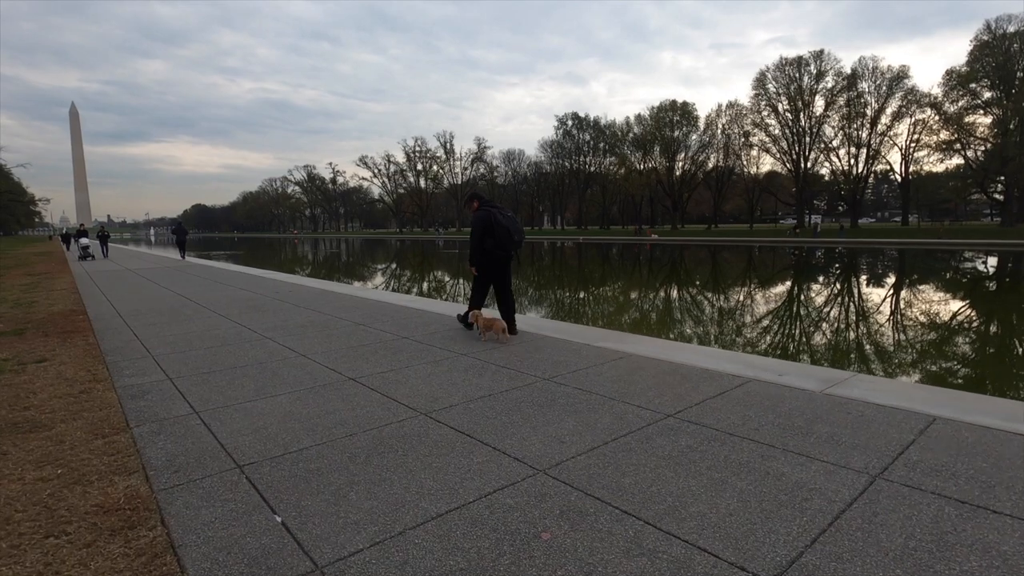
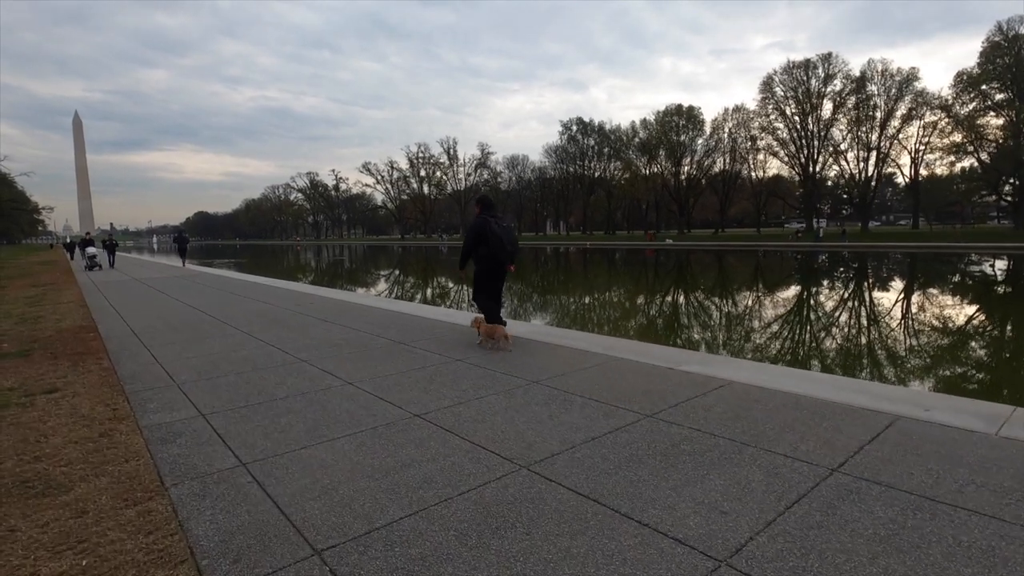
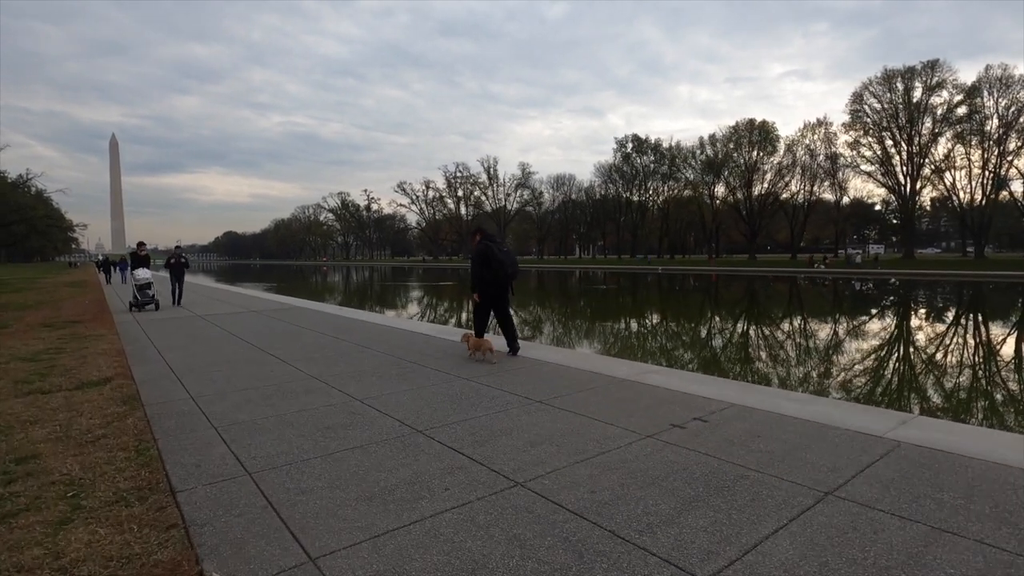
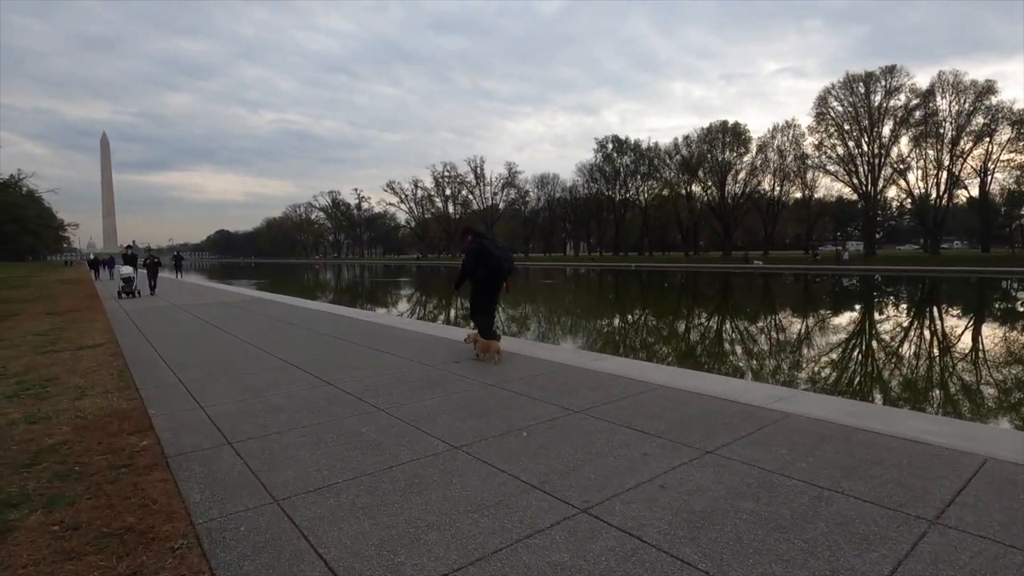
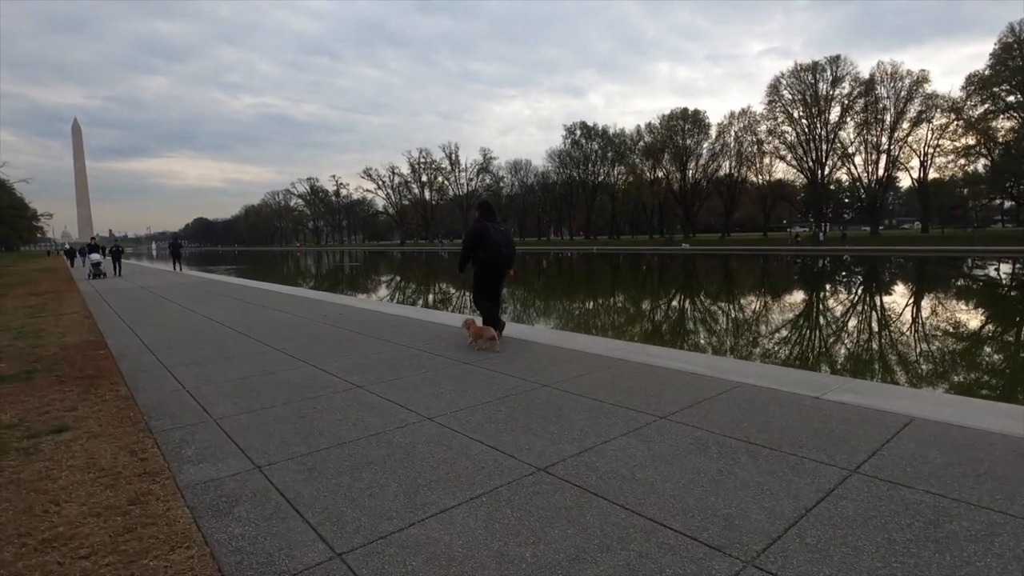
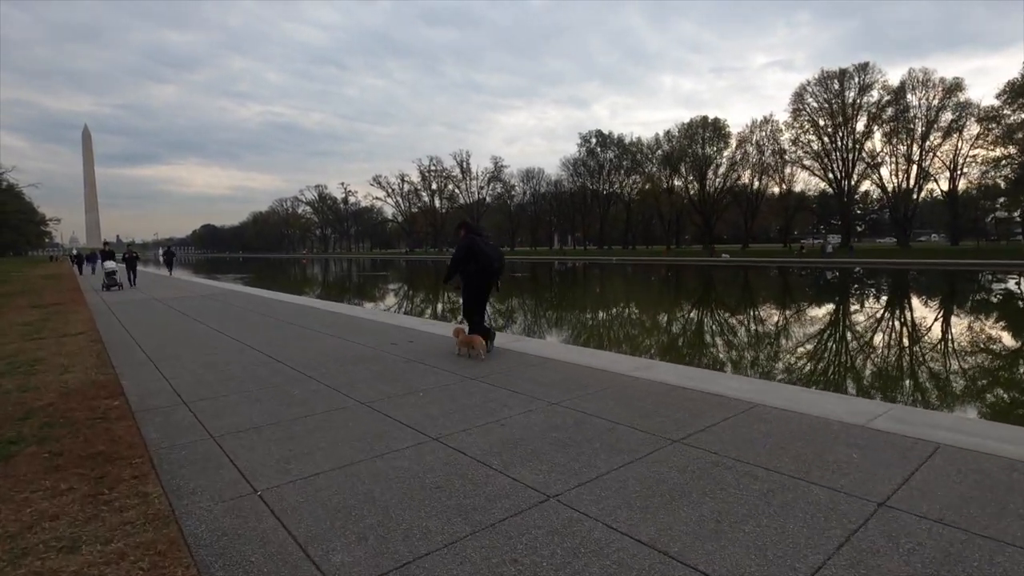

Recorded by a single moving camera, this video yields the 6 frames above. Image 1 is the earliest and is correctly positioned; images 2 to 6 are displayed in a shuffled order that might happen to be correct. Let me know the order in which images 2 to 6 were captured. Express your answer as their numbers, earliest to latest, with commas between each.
2, 5, 6, 4, 3
